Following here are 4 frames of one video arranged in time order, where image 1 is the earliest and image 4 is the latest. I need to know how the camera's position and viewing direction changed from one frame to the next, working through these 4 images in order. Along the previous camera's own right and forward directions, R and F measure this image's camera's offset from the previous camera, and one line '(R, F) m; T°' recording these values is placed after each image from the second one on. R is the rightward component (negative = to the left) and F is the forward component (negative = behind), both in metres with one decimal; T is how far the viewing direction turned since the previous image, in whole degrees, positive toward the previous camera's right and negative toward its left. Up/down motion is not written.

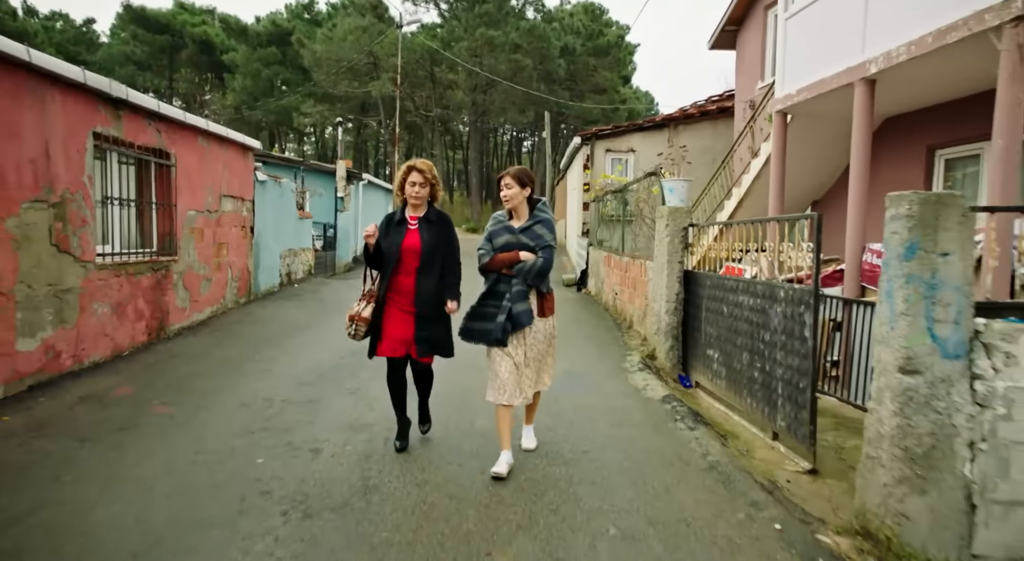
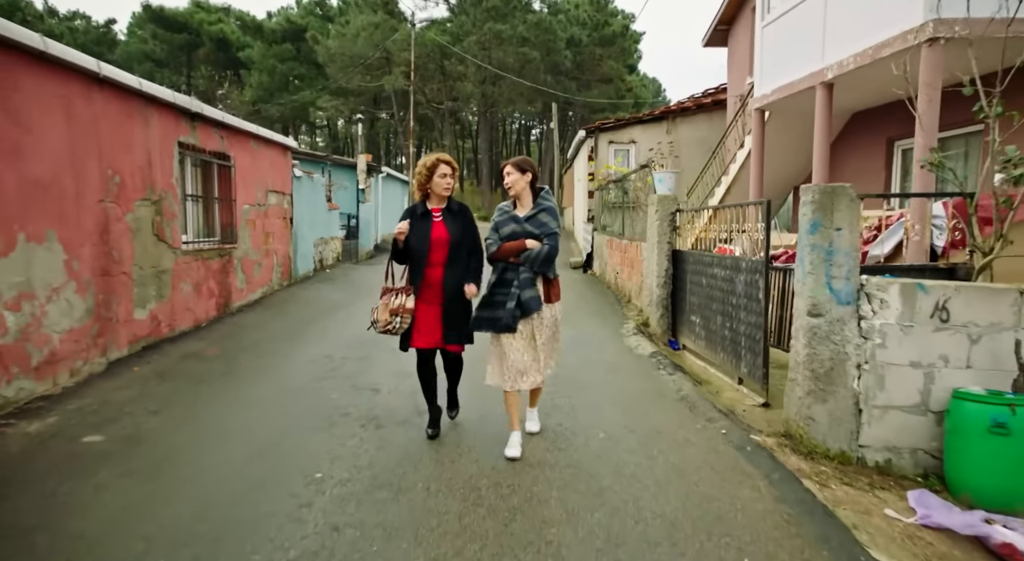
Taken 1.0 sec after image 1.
(0.0, -1.1) m; -1°
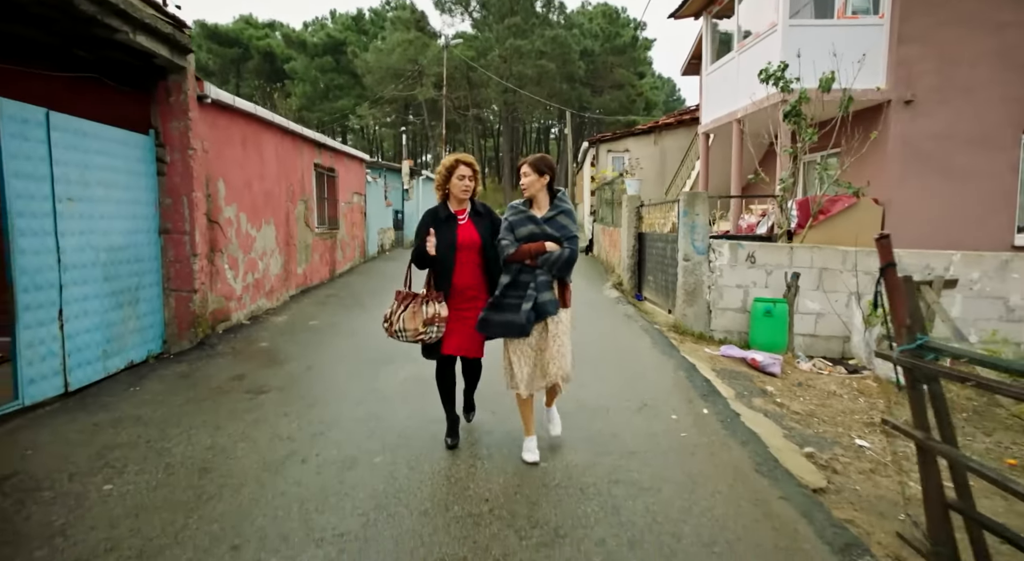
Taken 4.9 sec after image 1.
(+0.1, -3.3) m; -2°
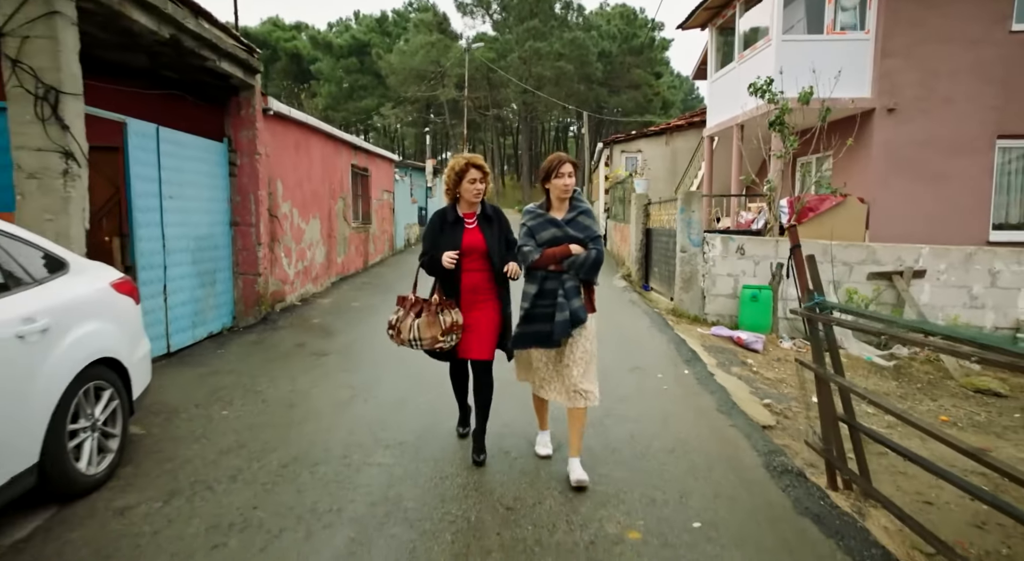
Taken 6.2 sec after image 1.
(0.0, -0.9) m; -2°
